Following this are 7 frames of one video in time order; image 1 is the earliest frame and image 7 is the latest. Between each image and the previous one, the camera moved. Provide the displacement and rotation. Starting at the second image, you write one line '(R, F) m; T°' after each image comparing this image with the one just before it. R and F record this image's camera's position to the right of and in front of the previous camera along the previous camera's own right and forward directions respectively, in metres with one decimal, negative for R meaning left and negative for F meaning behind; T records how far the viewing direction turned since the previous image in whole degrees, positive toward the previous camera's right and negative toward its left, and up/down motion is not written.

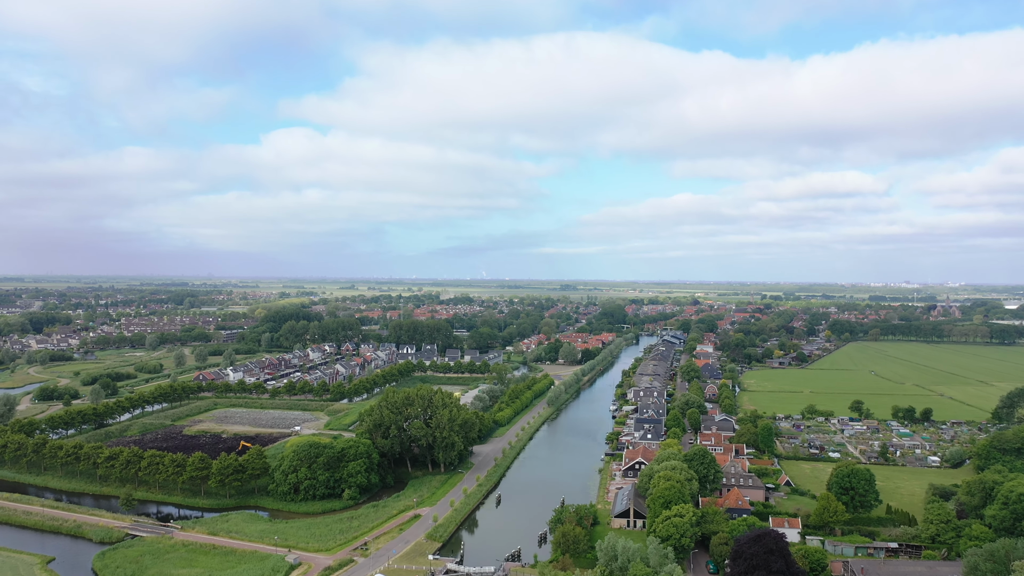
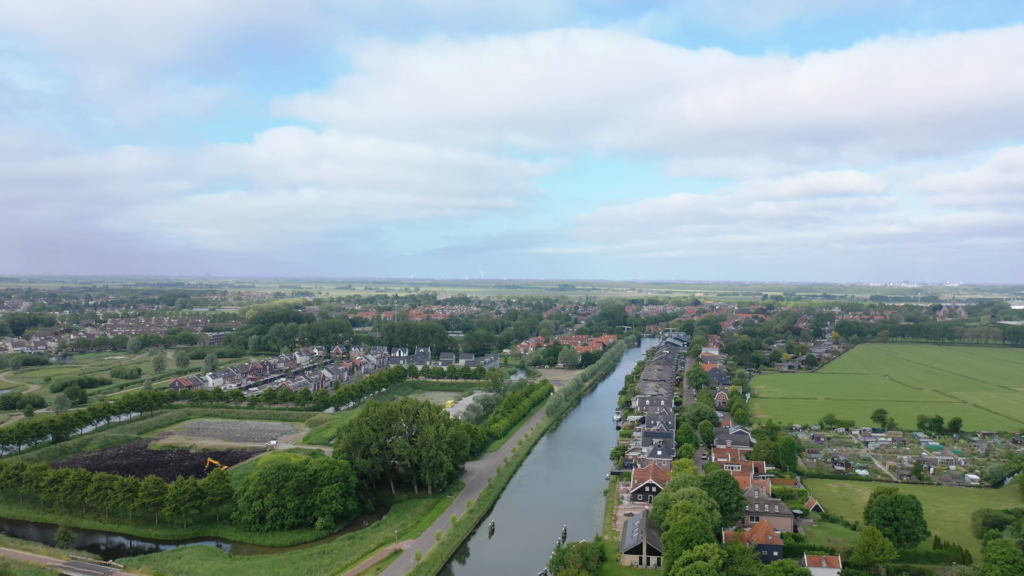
(+0.1, +3.1) m; 0°
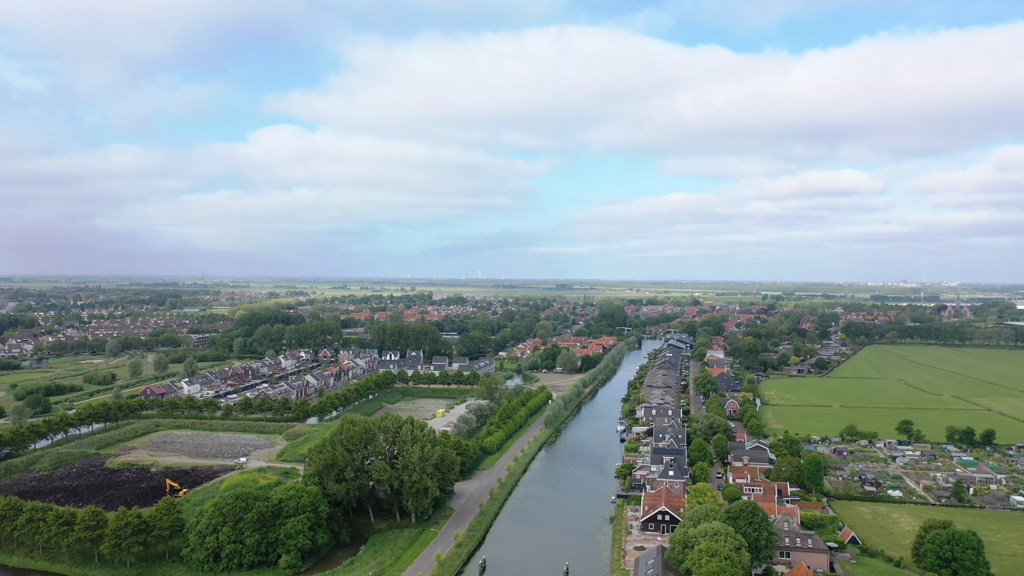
(+0.1, +3.0) m; 0°
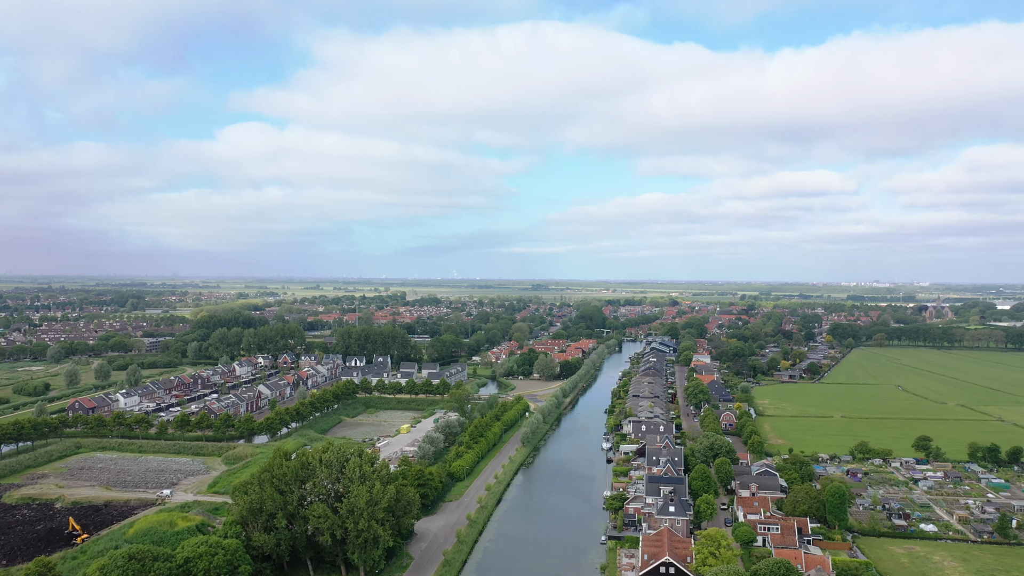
(+0.1, +4.2) m; +2°
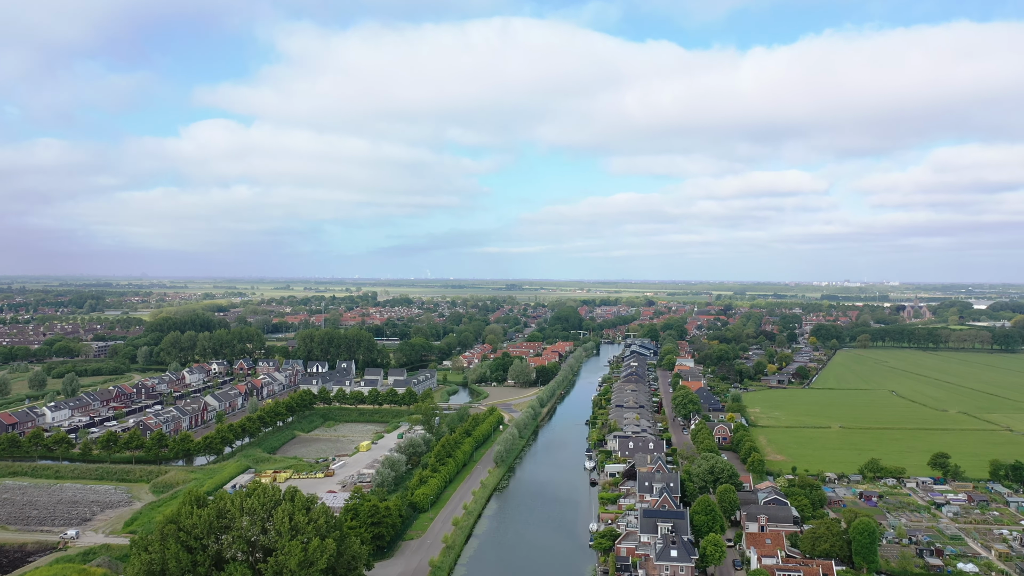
(+0.1, +3.7) m; +2°
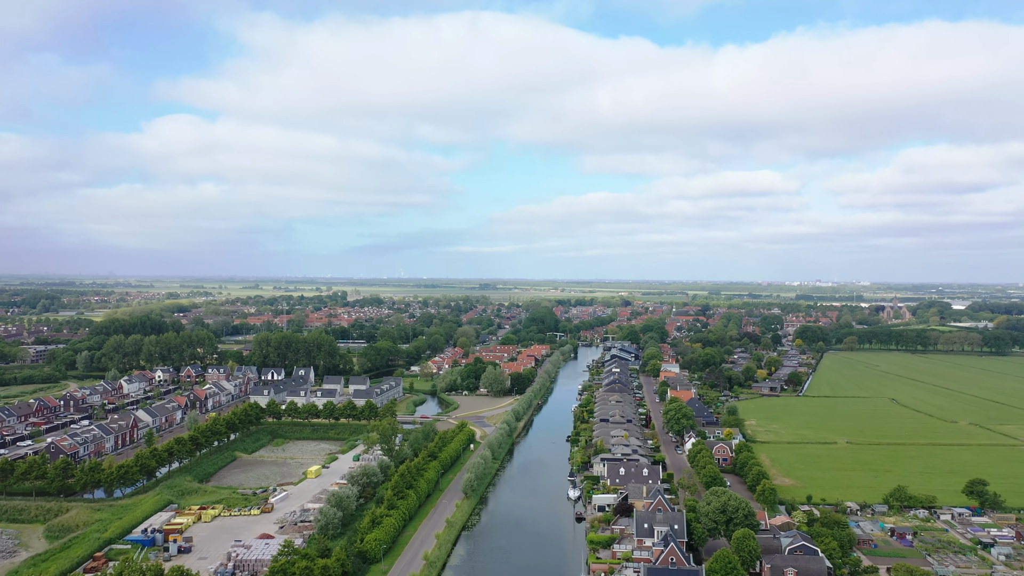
(0.0, +4.3) m; +2°
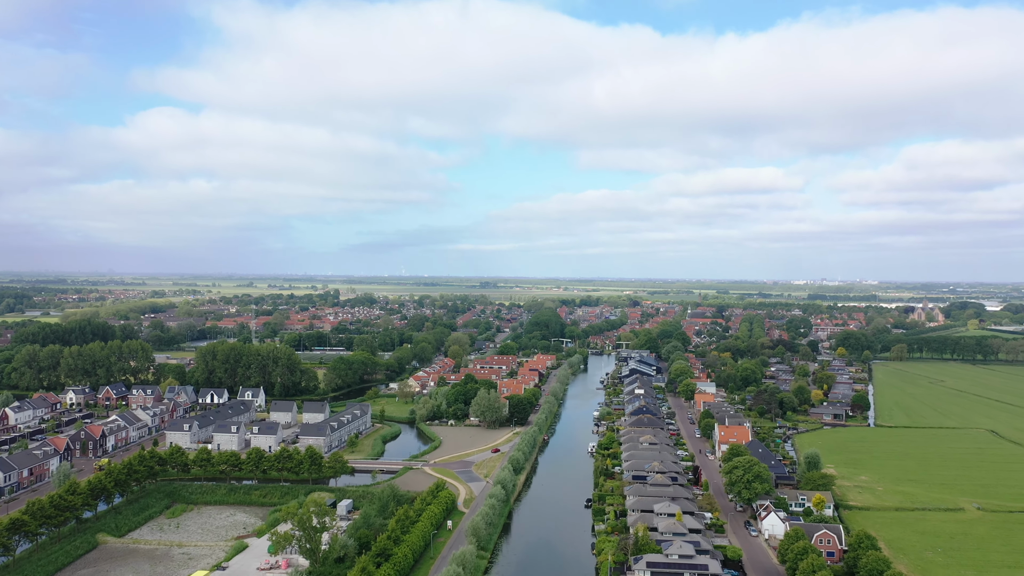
(+0.1, +10.4) m; 0°
